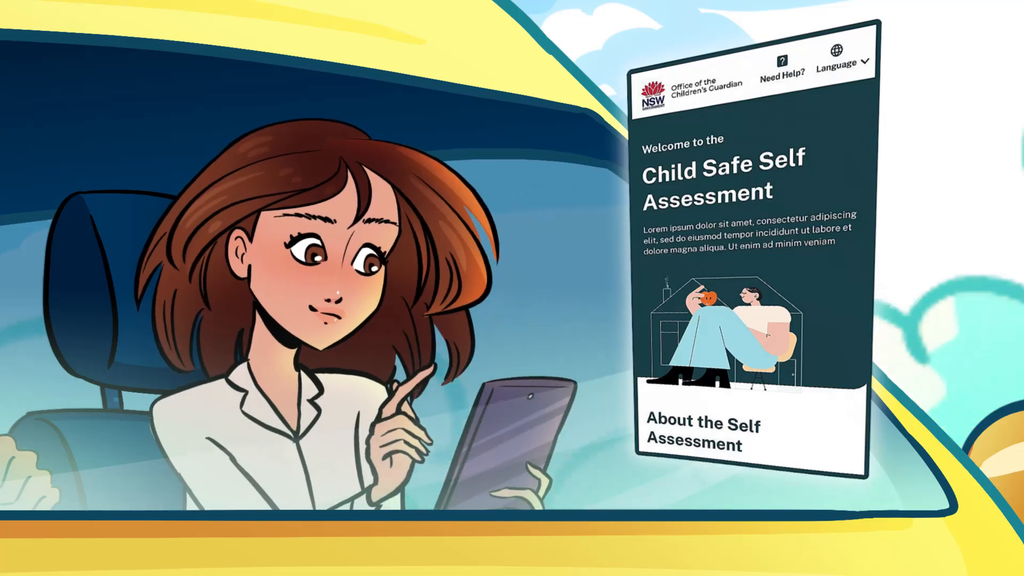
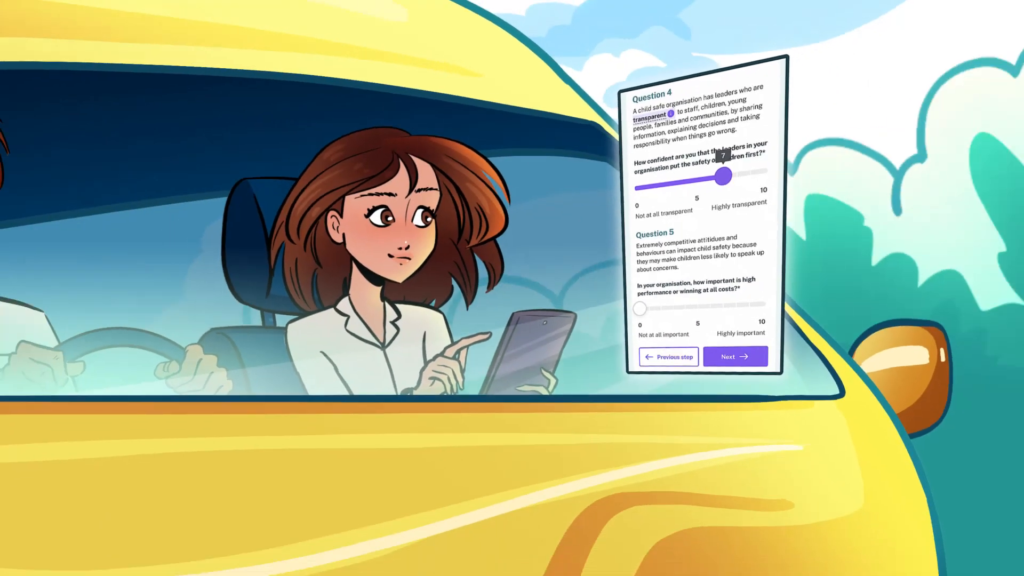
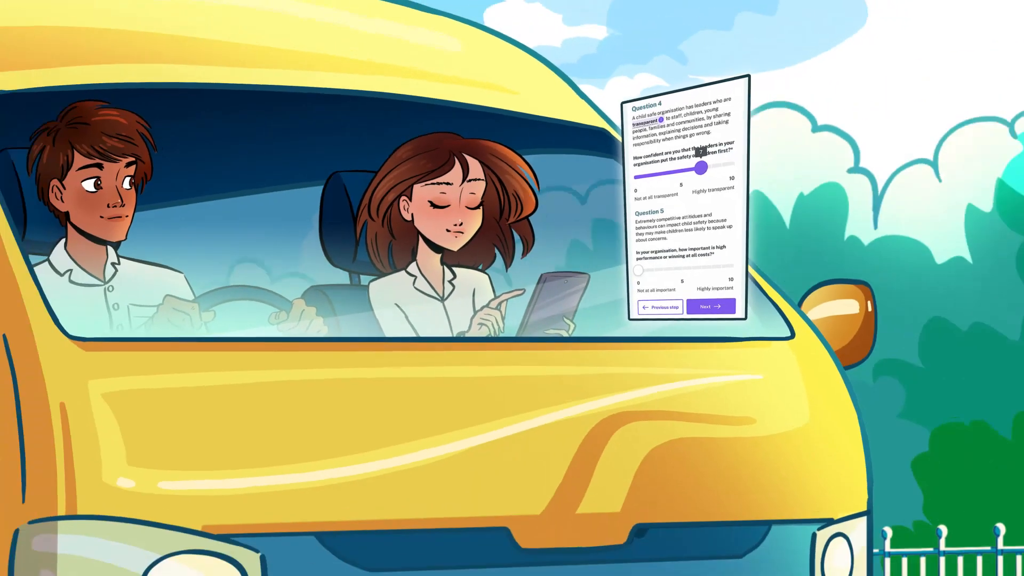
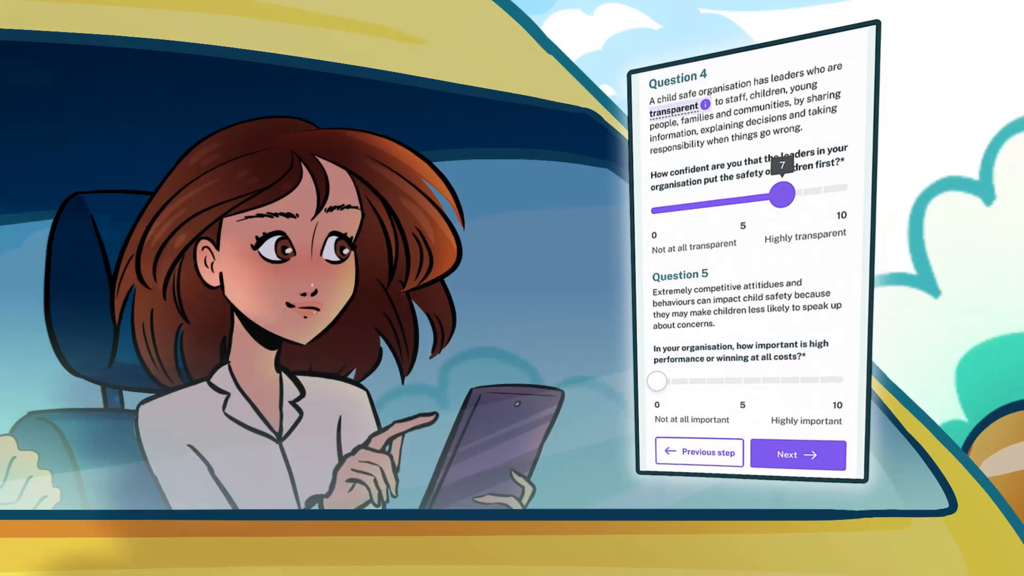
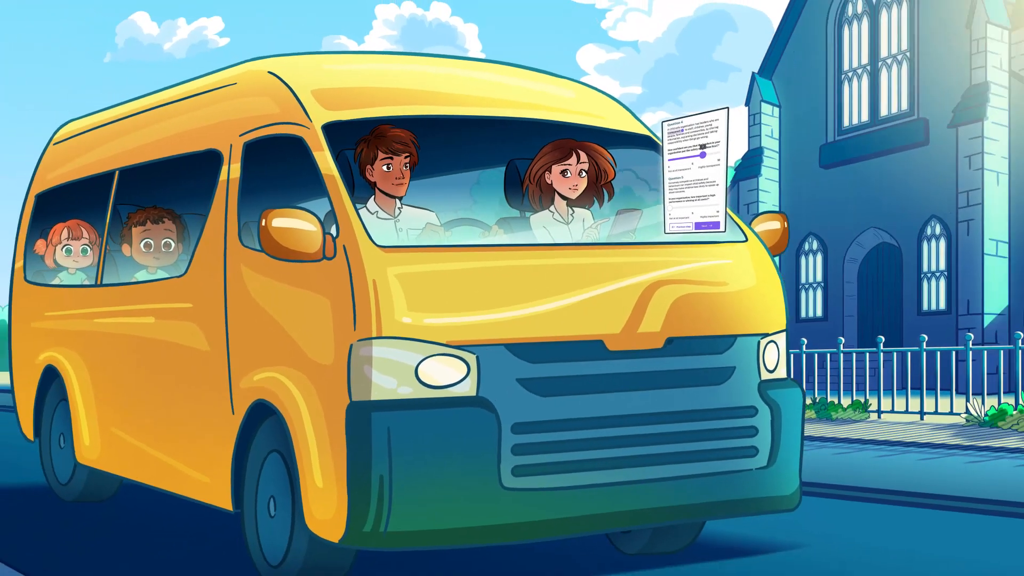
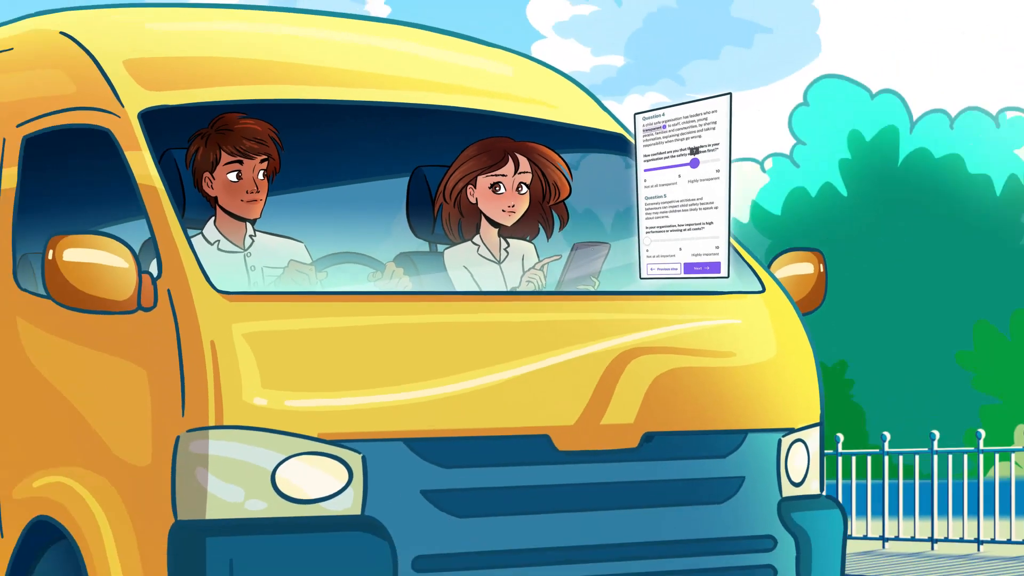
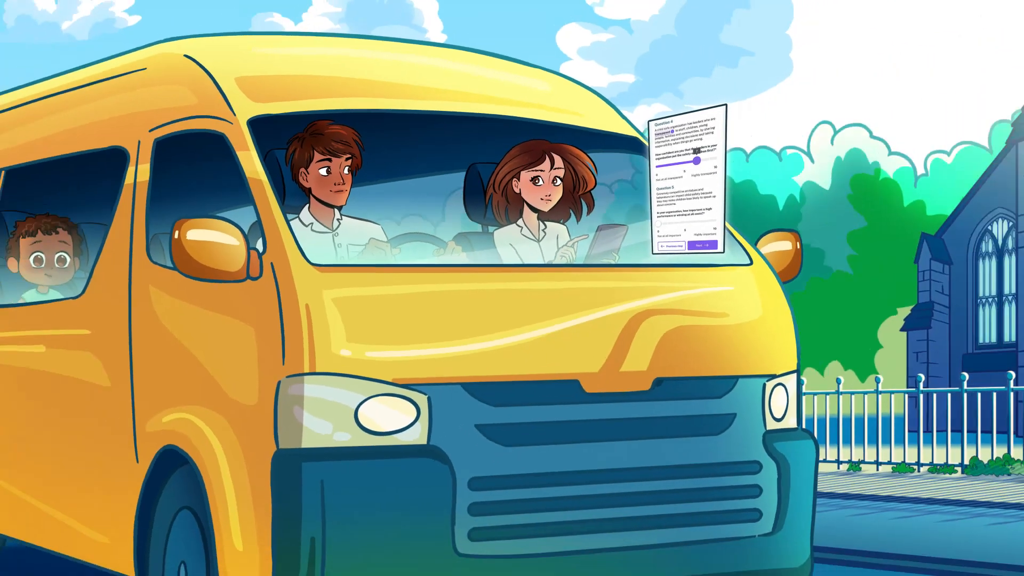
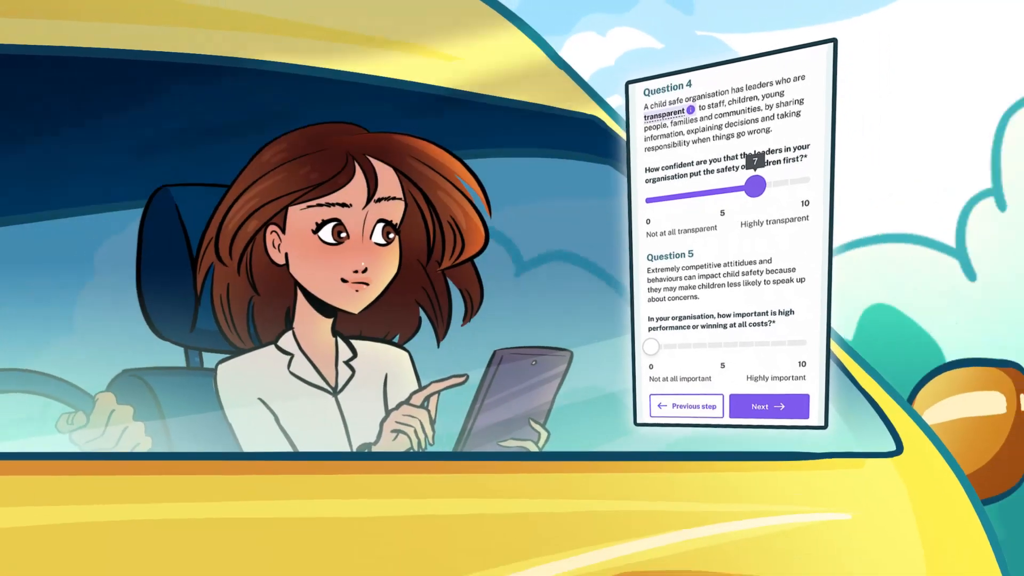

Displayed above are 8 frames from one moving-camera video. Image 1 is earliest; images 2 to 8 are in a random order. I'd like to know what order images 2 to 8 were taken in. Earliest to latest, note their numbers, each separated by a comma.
4, 8, 2, 3, 6, 7, 5
